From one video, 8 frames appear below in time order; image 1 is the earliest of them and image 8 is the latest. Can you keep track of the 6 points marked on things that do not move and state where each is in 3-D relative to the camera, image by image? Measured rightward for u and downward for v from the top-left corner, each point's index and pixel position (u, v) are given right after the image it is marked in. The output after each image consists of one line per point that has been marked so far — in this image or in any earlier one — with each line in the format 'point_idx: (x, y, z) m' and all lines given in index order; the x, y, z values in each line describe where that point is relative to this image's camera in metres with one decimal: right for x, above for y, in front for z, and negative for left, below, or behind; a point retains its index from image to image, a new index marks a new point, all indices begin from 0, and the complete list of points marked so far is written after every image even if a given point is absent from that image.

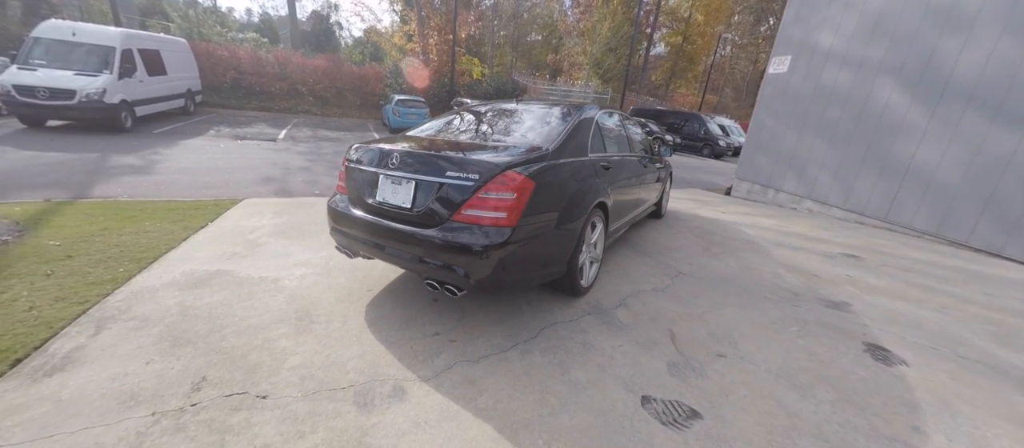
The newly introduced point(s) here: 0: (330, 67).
0: (-7.8, +6.2, +15.4) m
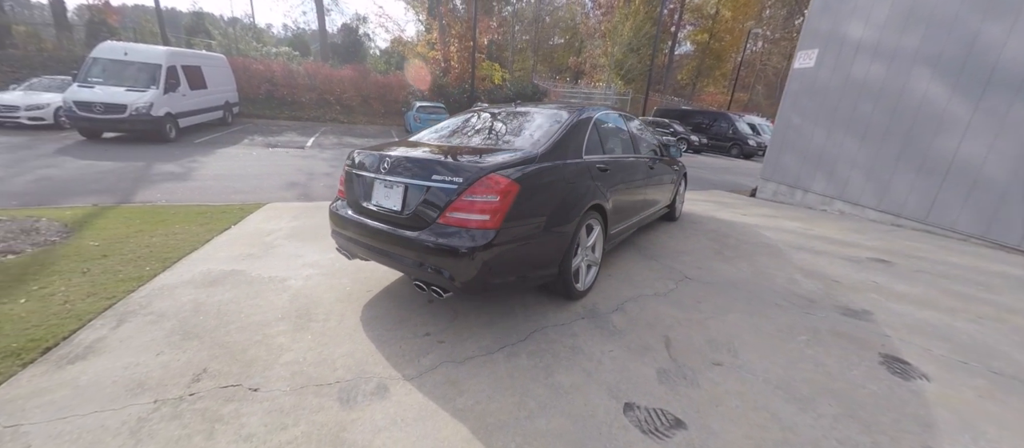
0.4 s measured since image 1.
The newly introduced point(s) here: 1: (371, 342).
0: (-6.9, +6.1, +16.0) m
1: (-0.9, -0.7, +2.5) m
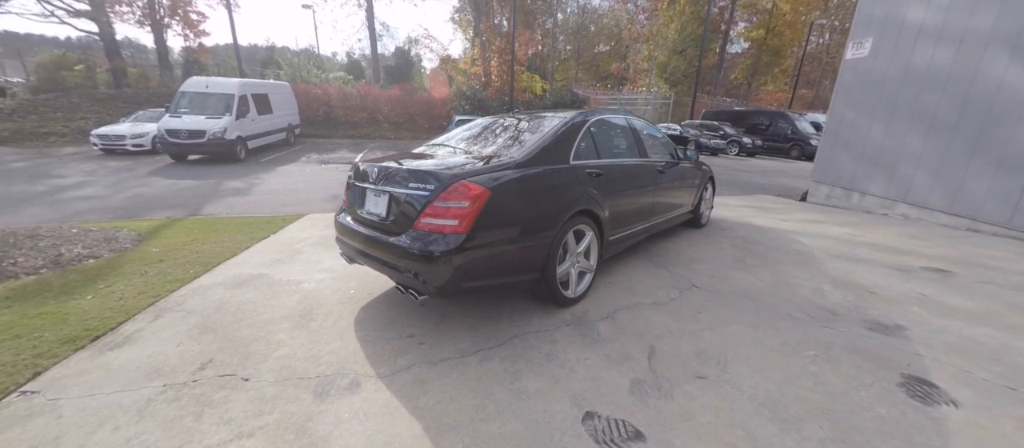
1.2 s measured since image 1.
0: (-5.1, +5.7, +17.1) m
1: (-1.1, -0.8, +2.7) m
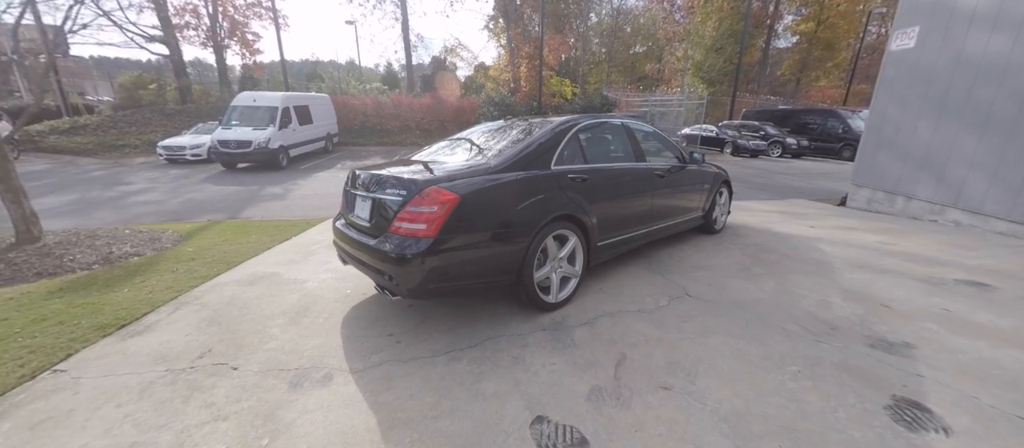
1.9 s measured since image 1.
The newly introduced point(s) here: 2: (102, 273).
0: (-3.7, +5.5, +17.7) m
1: (-1.2, -0.8, +2.8) m
2: (-4.0, -0.5, +3.8) m
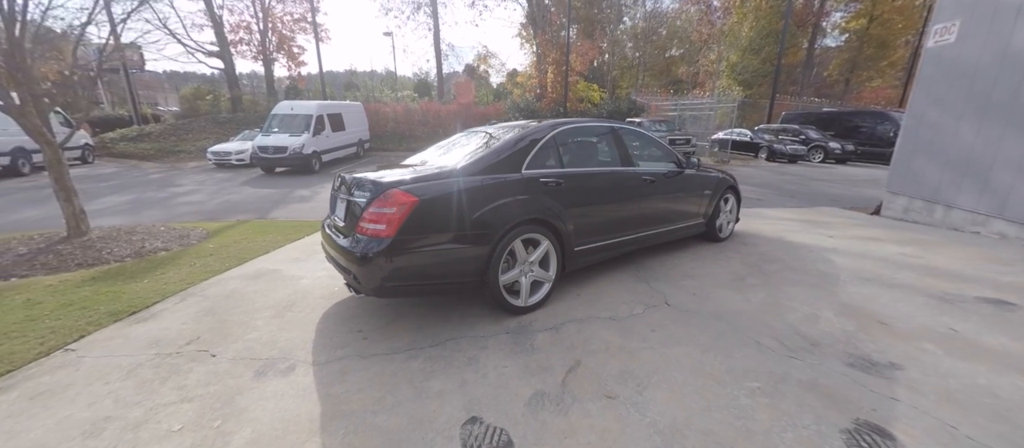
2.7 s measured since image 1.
0: (-2.3, +5.3, +18.1) m
1: (-1.5, -0.8, +3.0) m
2: (-4.2, -0.5, +4.3) m
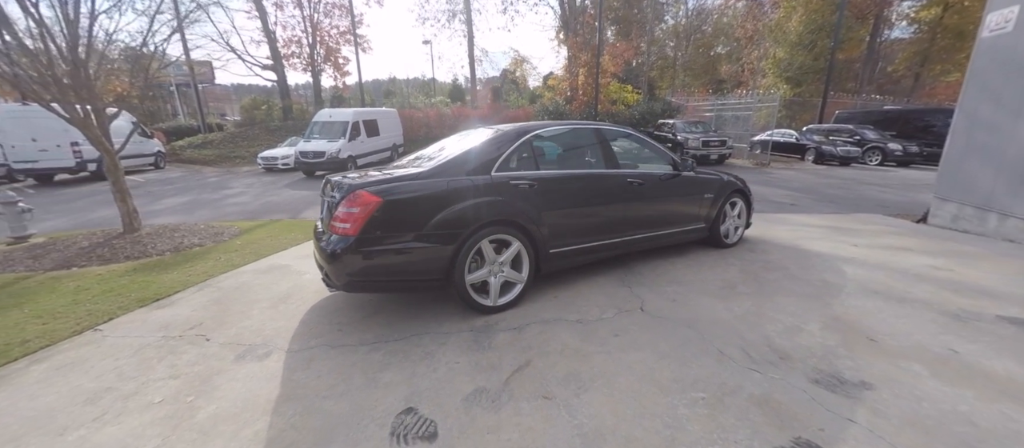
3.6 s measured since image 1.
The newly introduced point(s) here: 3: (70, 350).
0: (-0.7, +5.2, +18.3) m
1: (-1.7, -0.8, +3.2) m
2: (-4.3, -0.4, +4.8) m
3: (-3.3, -0.9, +2.9) m
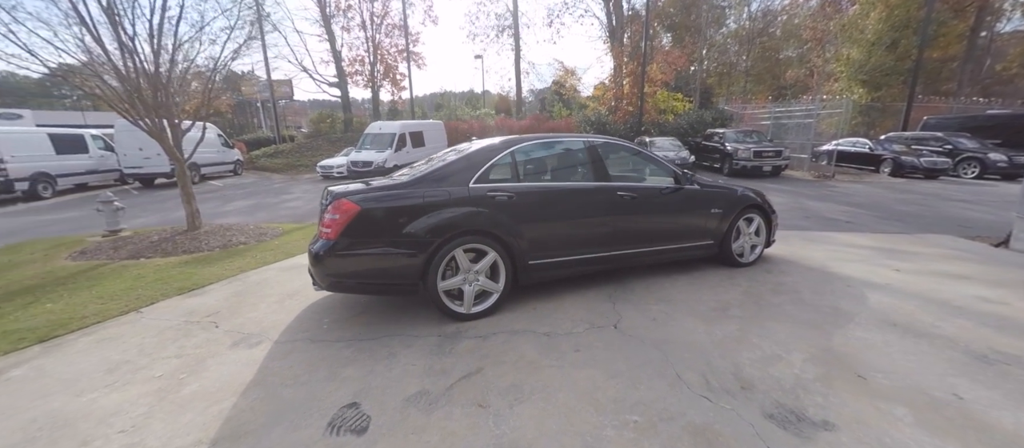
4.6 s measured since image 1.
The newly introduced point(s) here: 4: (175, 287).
0: (+1.5, +4.7, +18.5) m
1: (-1.9, -0.8, +3.5) m
2: (-4.2, -0.4, +5.5) m
3: (-3.5, -0.9, +3.5) m
4: (-3.7, -0.7, +4.3) m
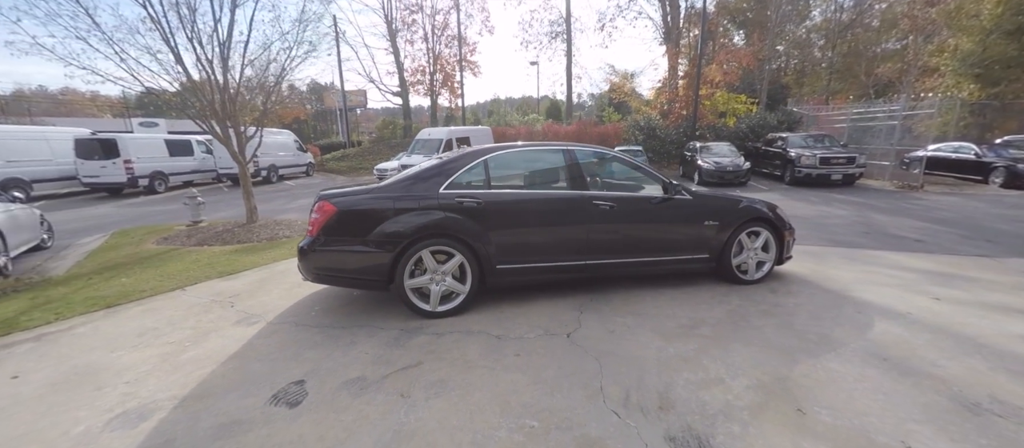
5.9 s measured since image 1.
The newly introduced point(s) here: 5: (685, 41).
0: (+4.0, +4.4, +18.1) m
1: (-2.2, -0.8, +3.9) m
2: (-4.0, -0.3, +6.2) m
3: (-3.8, -0.8, +4.1) m
4: (-3.8, -0.6, +5.0) m
5: (+8.5, +8.0, +17.1) m
